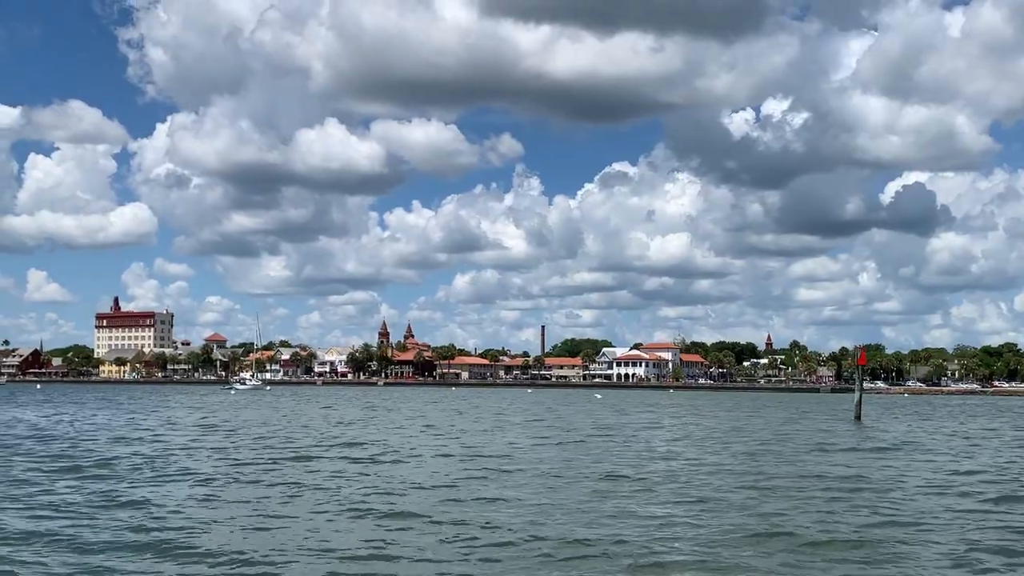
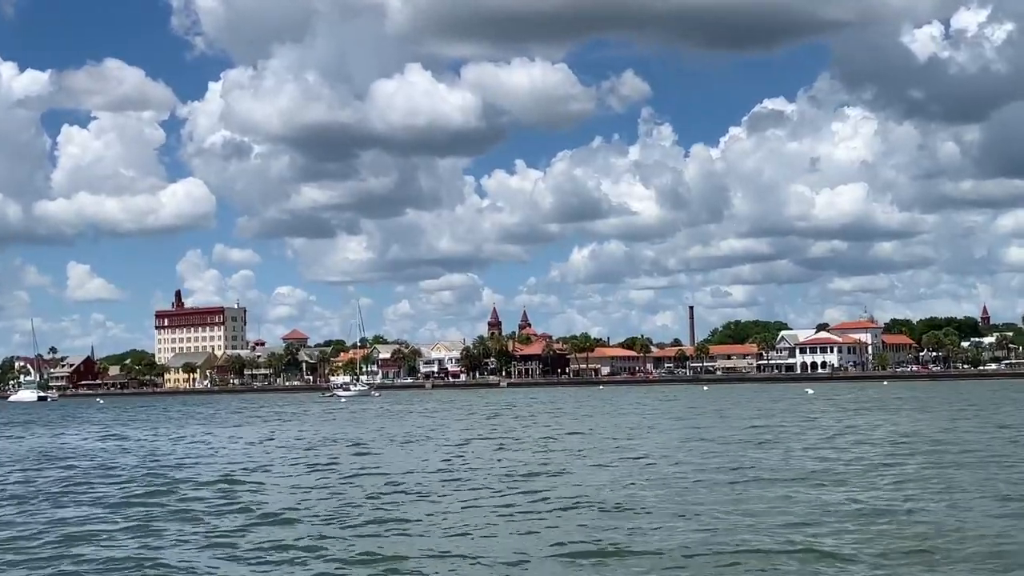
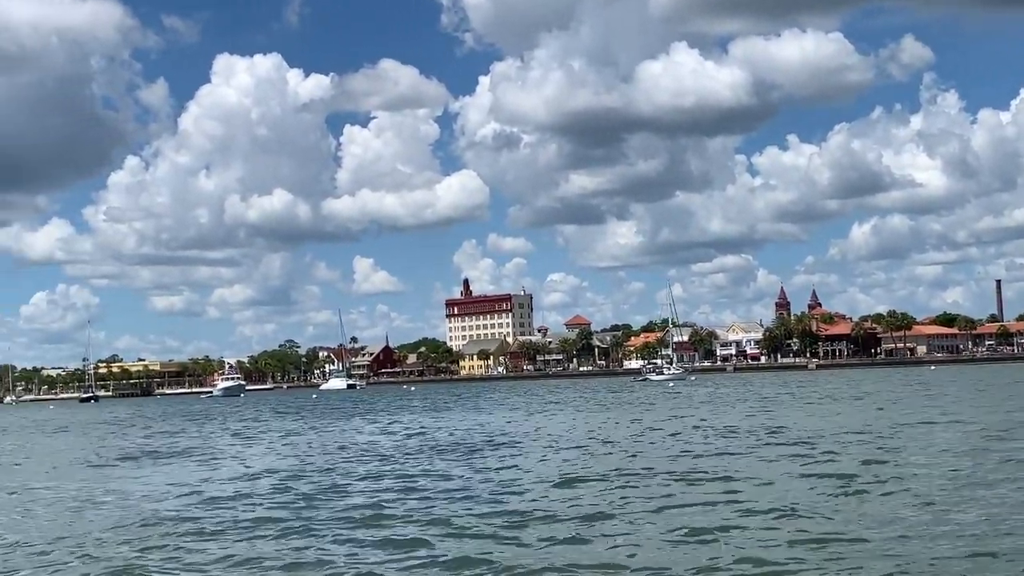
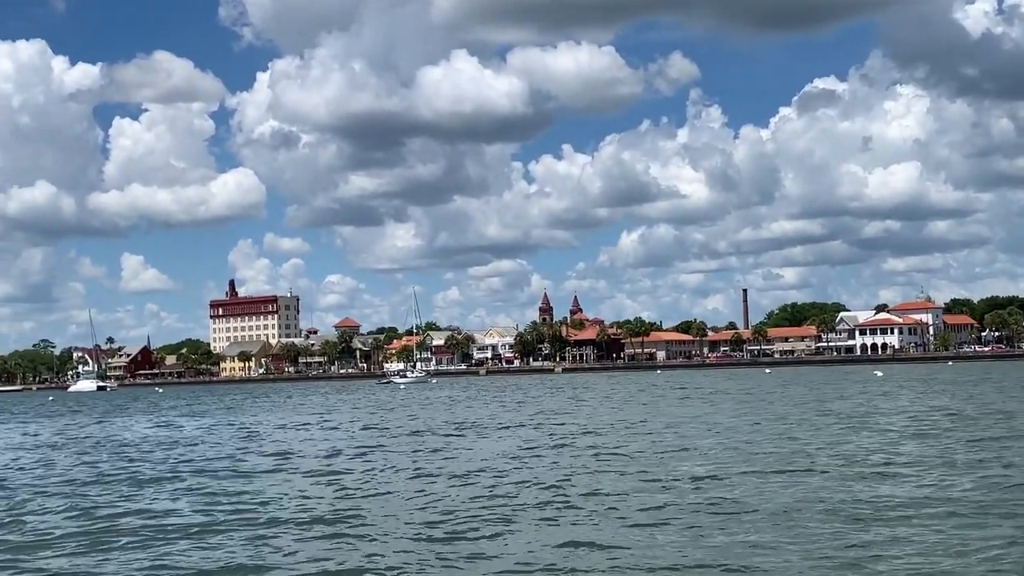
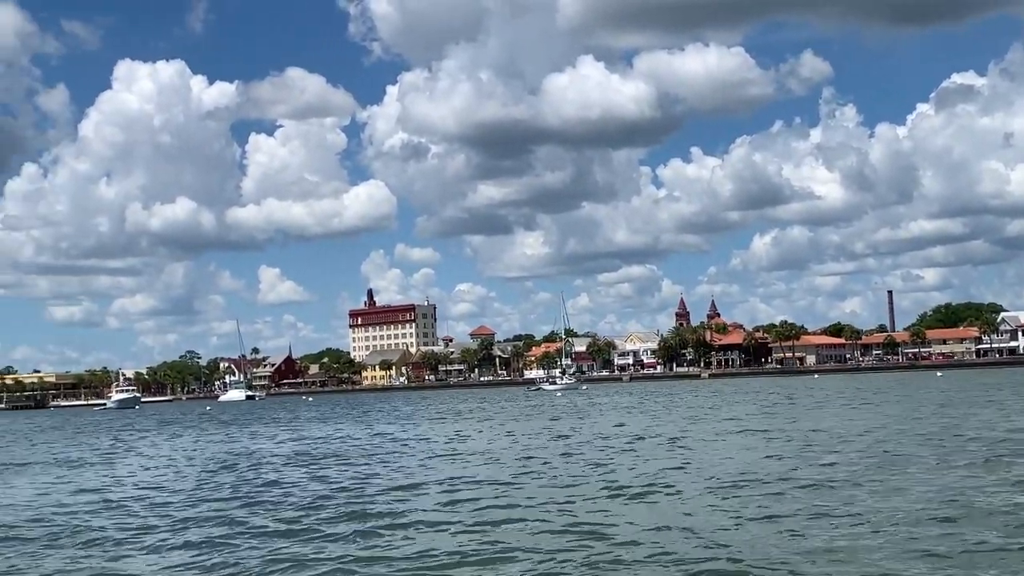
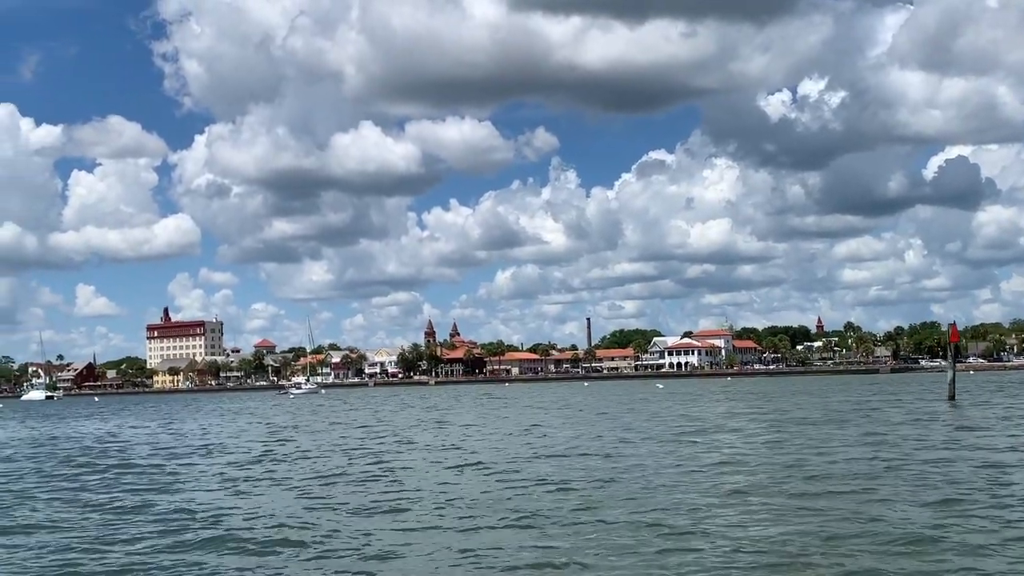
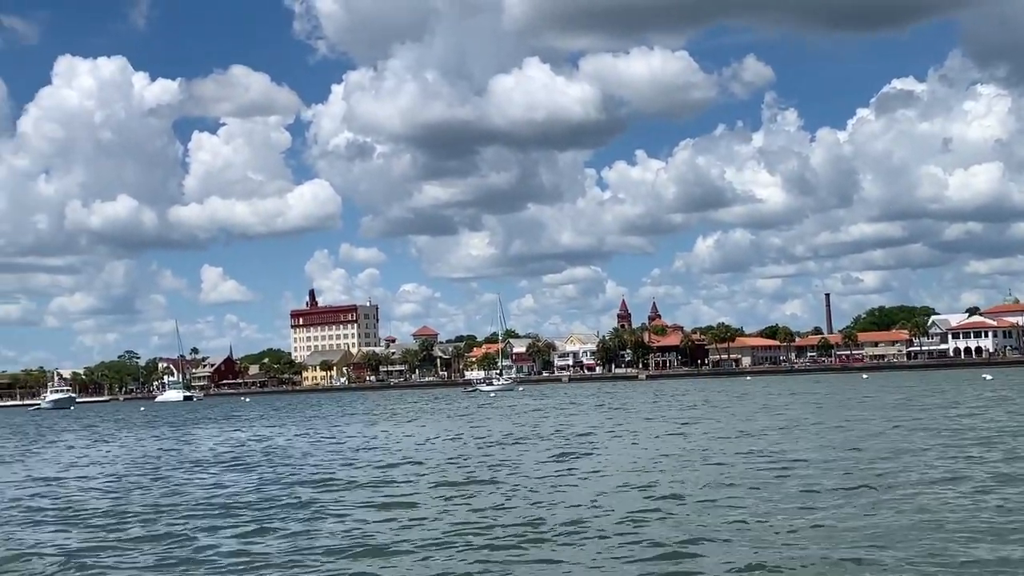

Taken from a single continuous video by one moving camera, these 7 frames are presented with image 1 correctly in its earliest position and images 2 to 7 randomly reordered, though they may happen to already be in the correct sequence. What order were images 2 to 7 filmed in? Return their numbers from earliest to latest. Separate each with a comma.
6, 2, 4, 7, 5, 3
